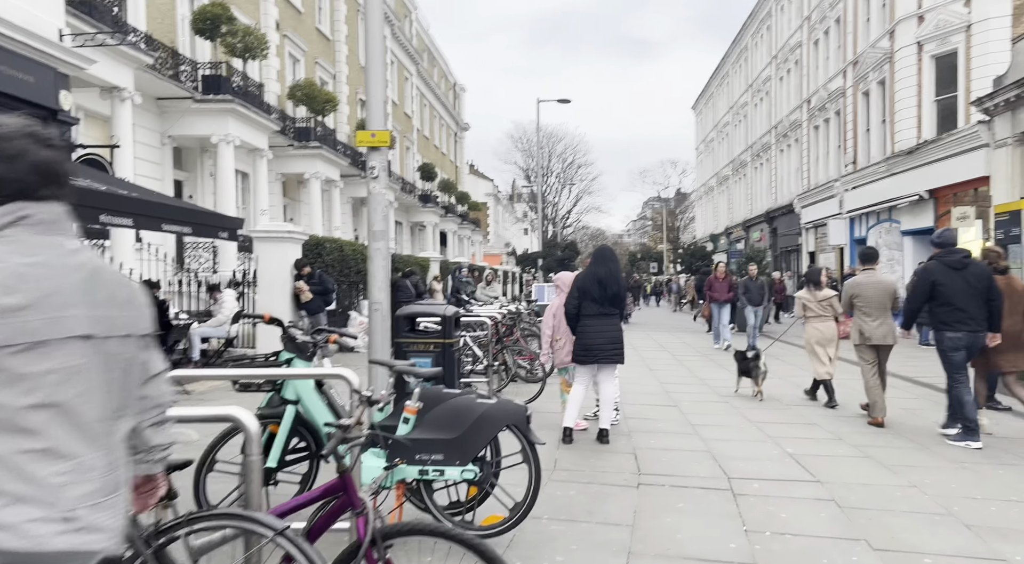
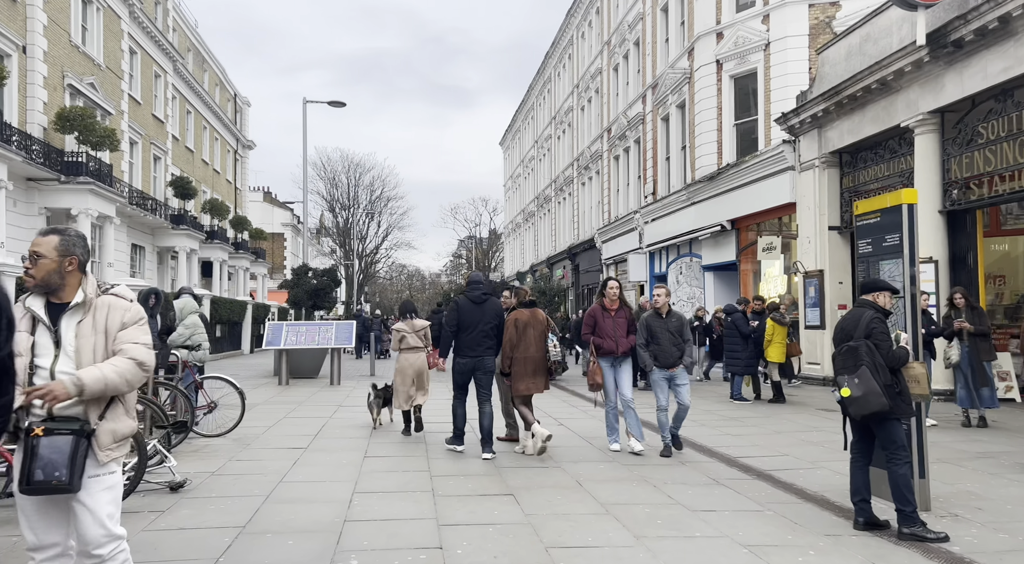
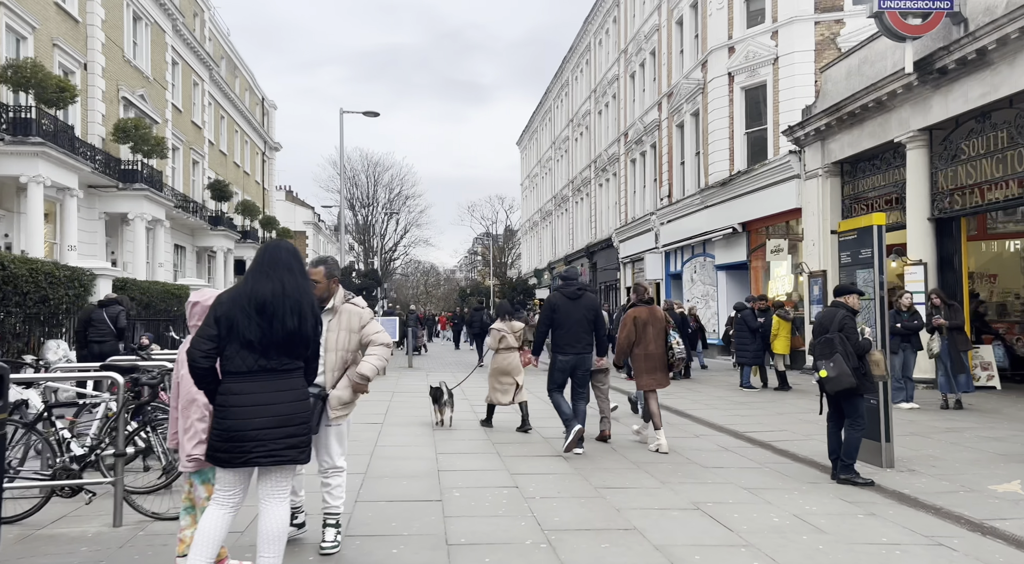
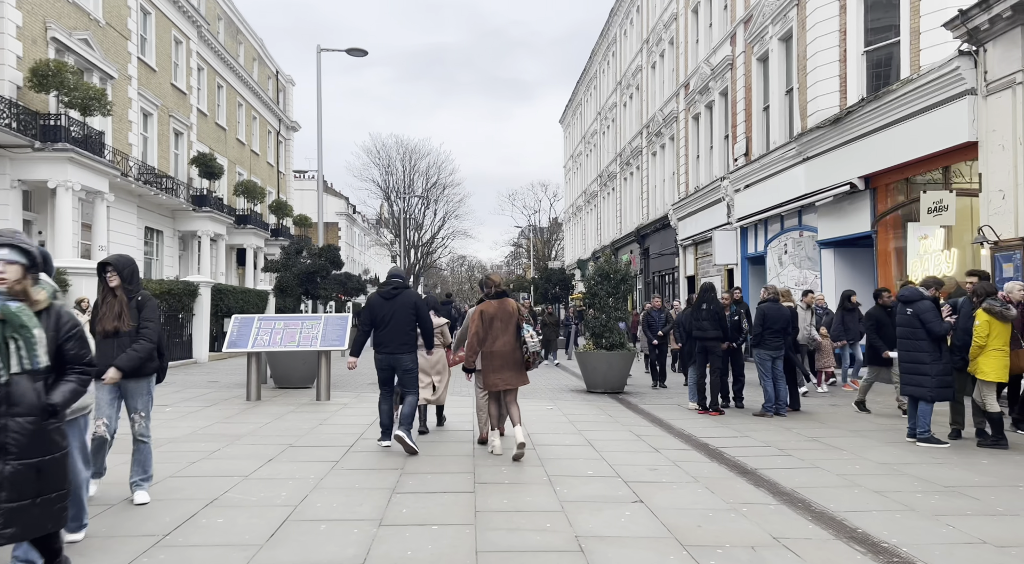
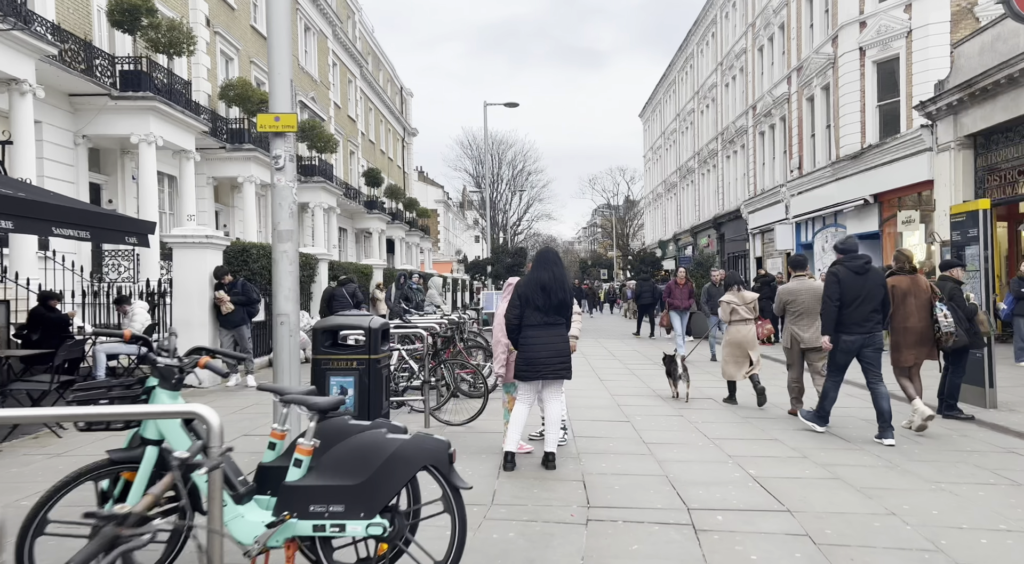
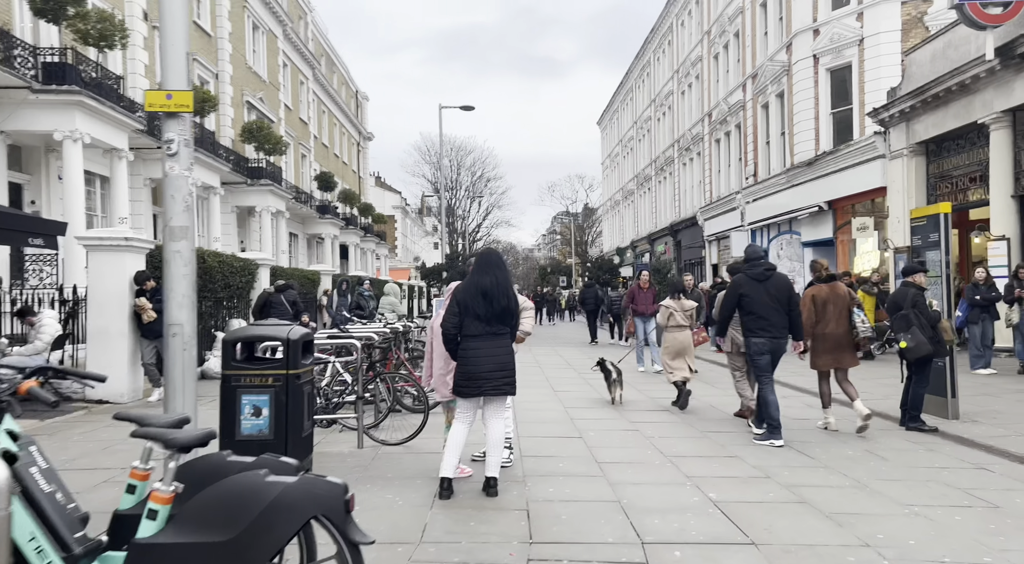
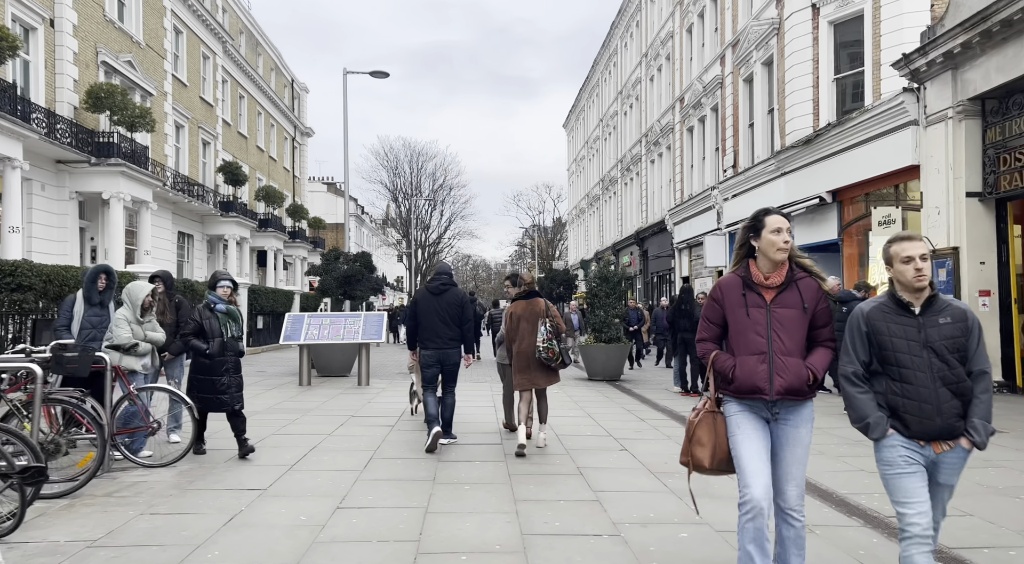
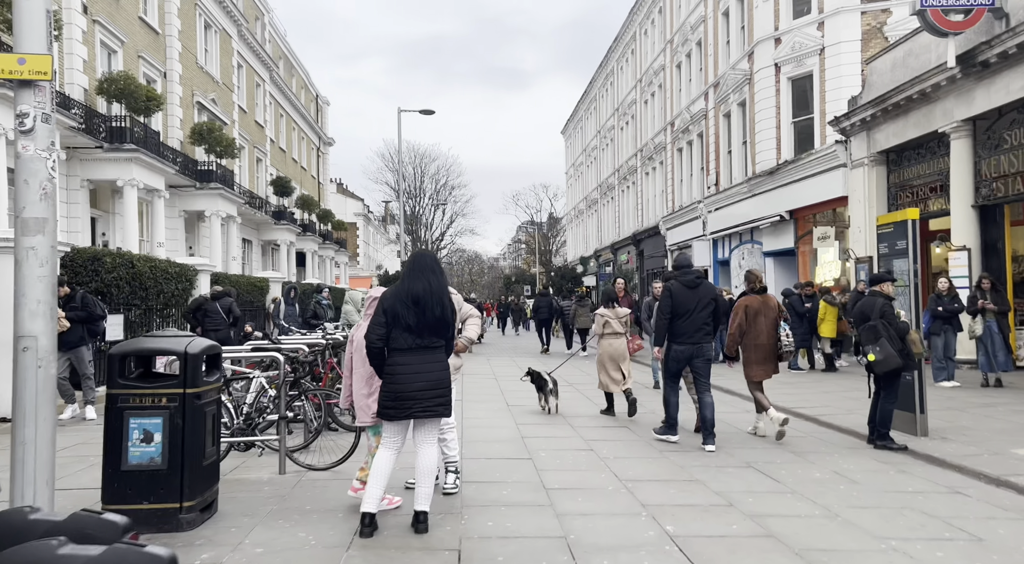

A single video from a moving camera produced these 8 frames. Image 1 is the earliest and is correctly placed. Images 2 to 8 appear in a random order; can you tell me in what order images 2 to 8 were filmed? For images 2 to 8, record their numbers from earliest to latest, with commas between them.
5, 6, 8, 3, 2, 7, 4
